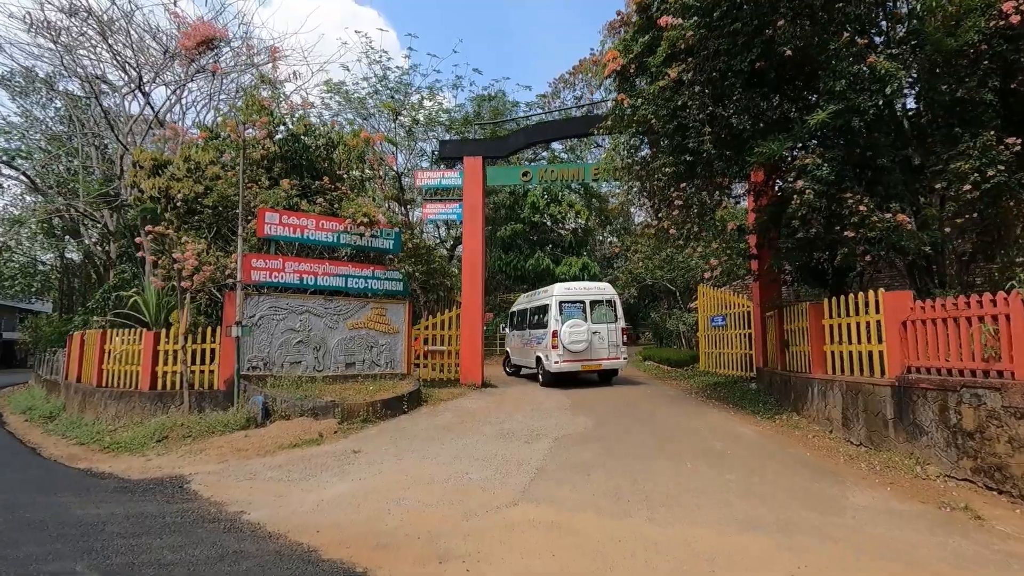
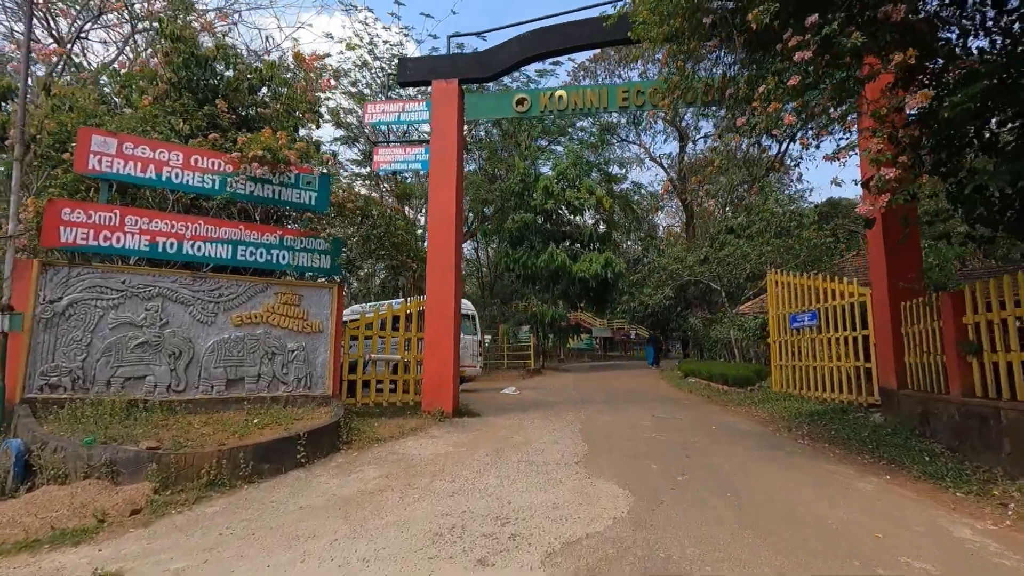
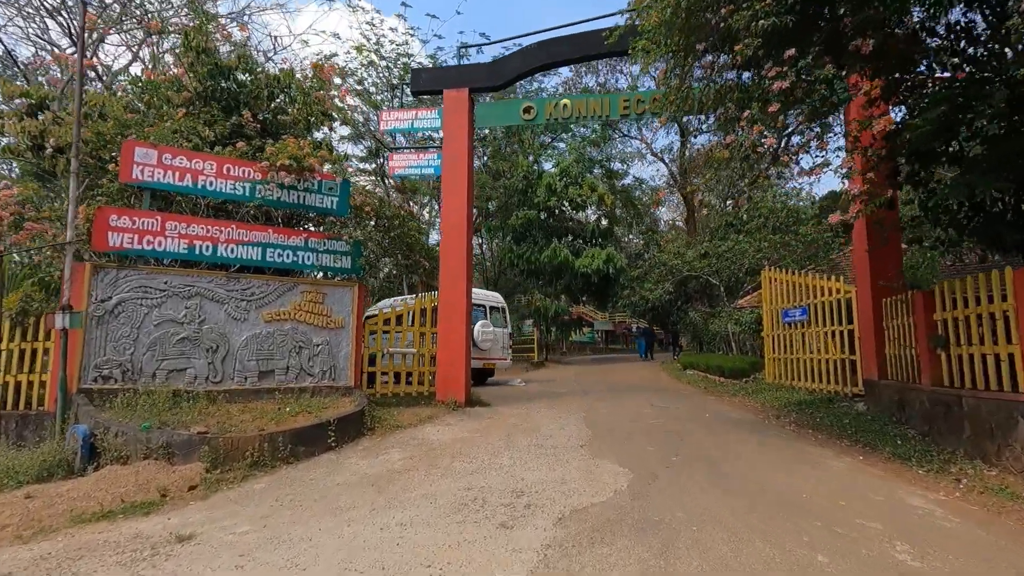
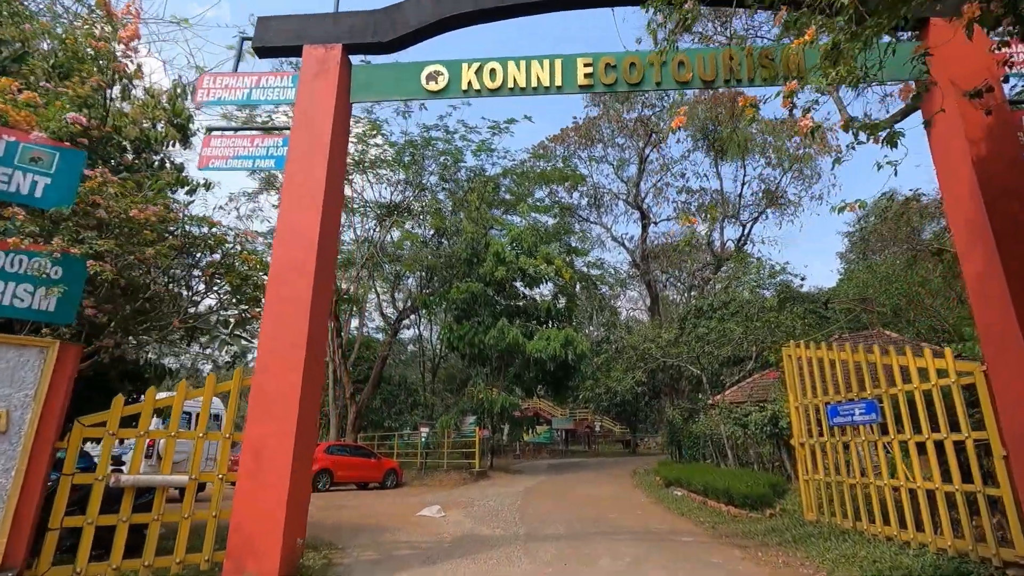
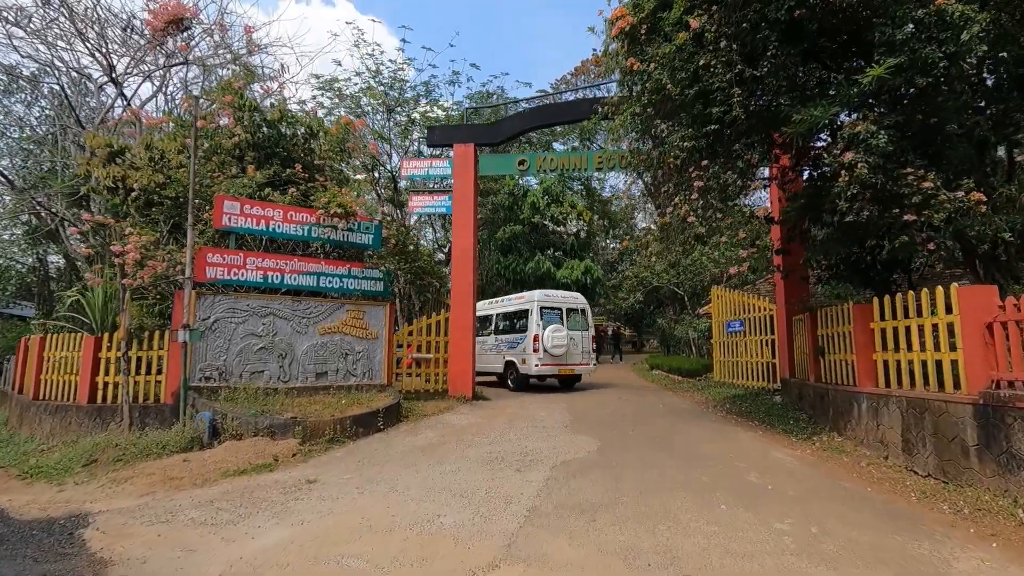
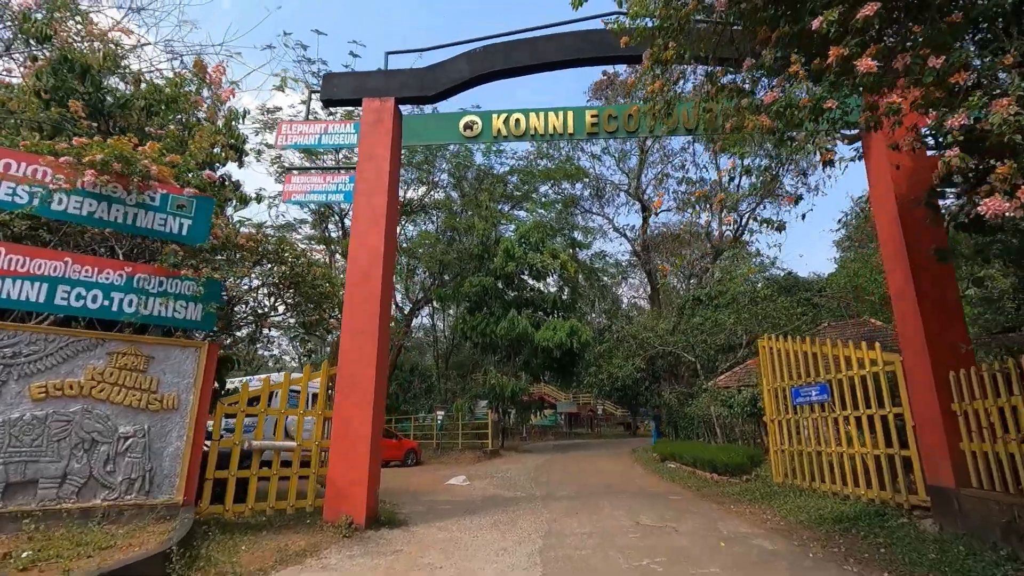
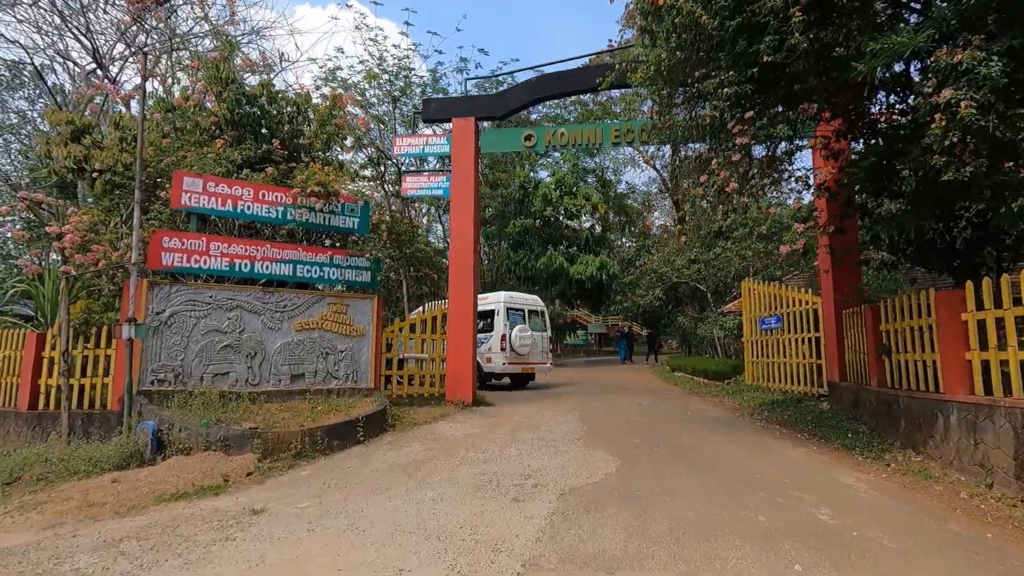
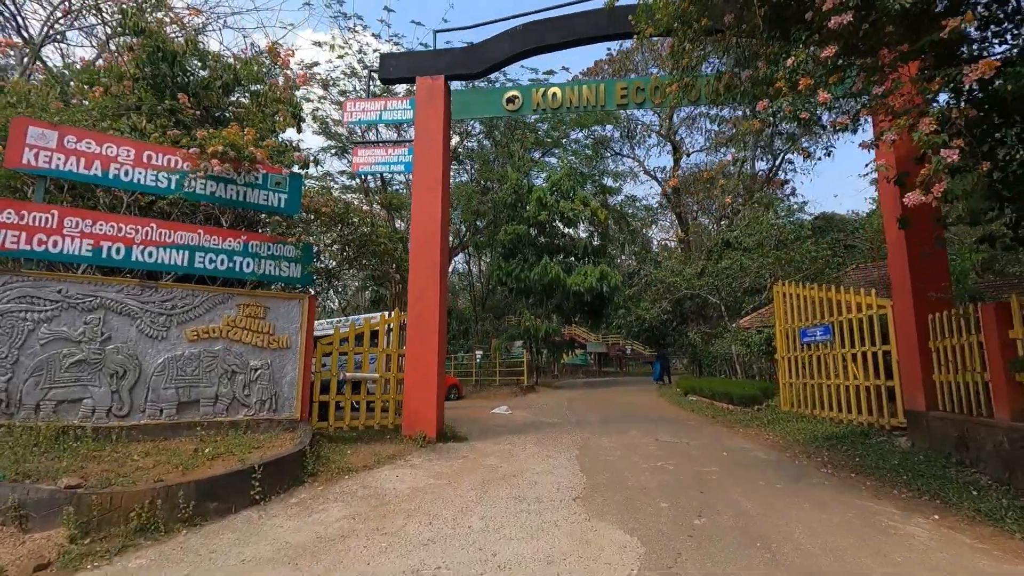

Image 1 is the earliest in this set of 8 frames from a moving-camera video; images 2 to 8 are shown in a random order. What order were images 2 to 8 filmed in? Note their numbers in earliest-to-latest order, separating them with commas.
5, 7, 3, 2, 8, 6, 4
